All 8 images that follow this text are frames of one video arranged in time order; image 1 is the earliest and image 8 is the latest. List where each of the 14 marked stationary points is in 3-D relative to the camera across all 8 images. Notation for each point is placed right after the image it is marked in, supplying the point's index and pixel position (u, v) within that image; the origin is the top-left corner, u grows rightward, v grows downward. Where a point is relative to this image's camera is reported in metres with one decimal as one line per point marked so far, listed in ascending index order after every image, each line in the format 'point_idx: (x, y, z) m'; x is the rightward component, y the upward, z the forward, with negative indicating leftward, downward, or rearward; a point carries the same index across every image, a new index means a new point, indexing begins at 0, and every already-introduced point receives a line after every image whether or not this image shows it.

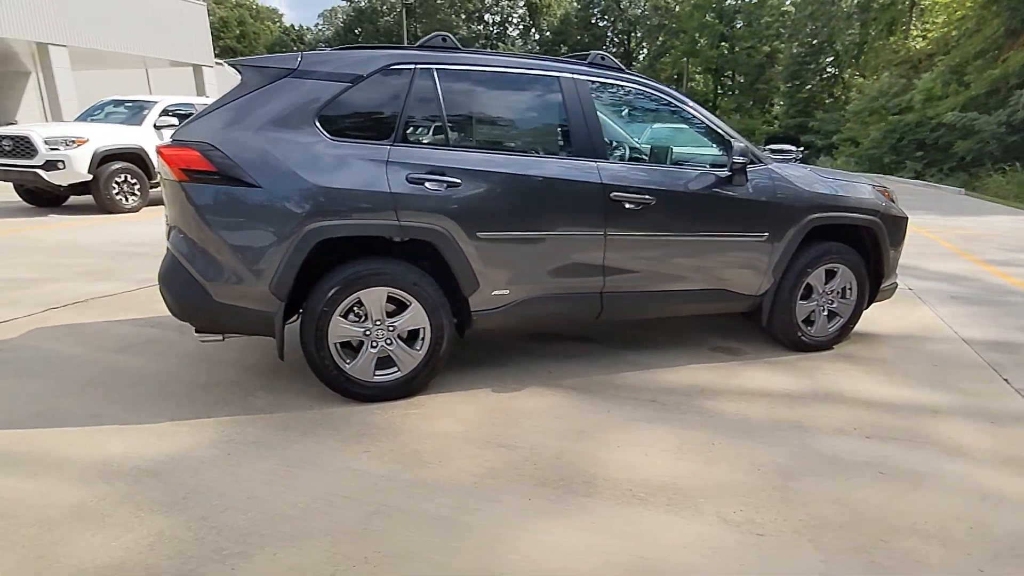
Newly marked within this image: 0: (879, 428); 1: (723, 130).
0: (+1.9, -0.7, +3.3) m
1: (+1.3, +1.0, +4.1) m
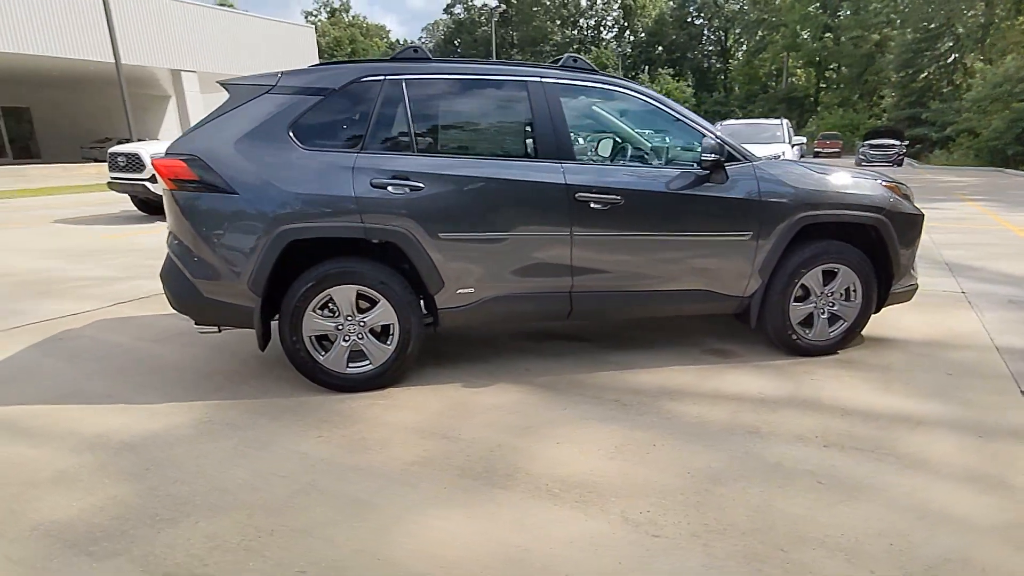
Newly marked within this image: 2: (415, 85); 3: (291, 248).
0: (+1.6, -0.7, +3.1) m
1: (+1.1, +1.0, +4.0) m
2: (-0.6, +1.2, +3.8) m
3: (-1.3, +0.2, +3.6) m
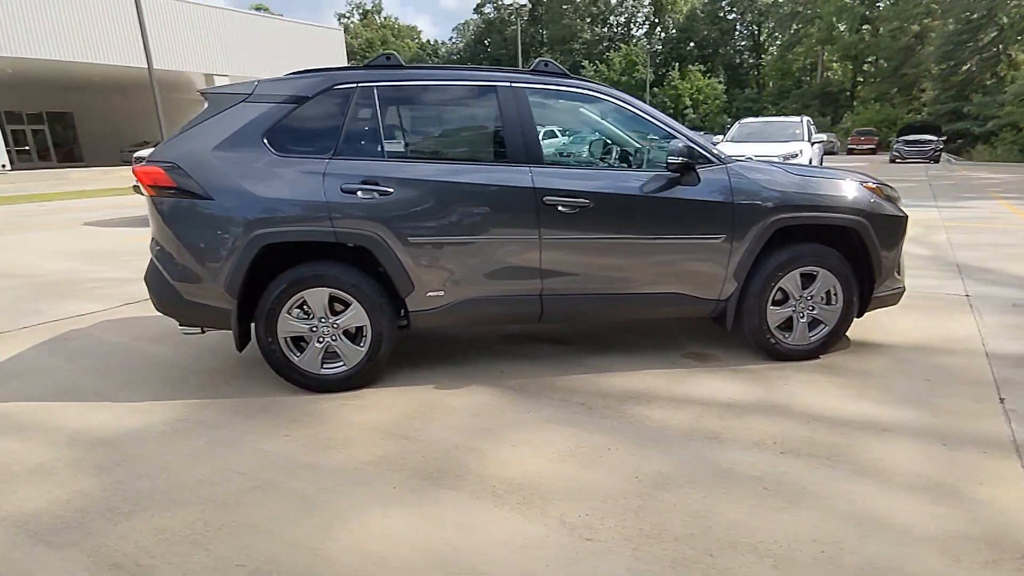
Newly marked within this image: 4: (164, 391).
0: (+1.4, -0.8, +3.1) m
1: (+0.9, +1.0, +4.0) m
2: (-0.8, +1.2, +3.8) m
3: (-1.5, +0.2, +3.7) m
4: (-2.2, -0.7, +4.0) m
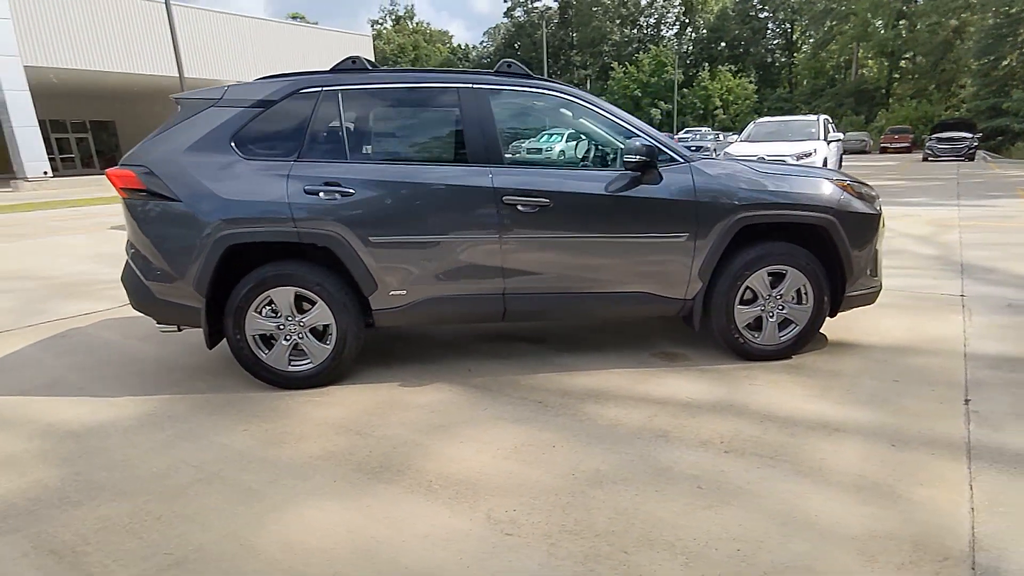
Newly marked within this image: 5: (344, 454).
0: (+1.2, -0.7, +3.1) m
1: (+0.7, +1.0, +4.0) m
2: (-1.0, +1.2, +3.9) m
3: (-1.7, +0.2, +3.9) m
4: (-2.4, -0.7, +4.2) m
5: (-0.8, -0.8, +3.2) m
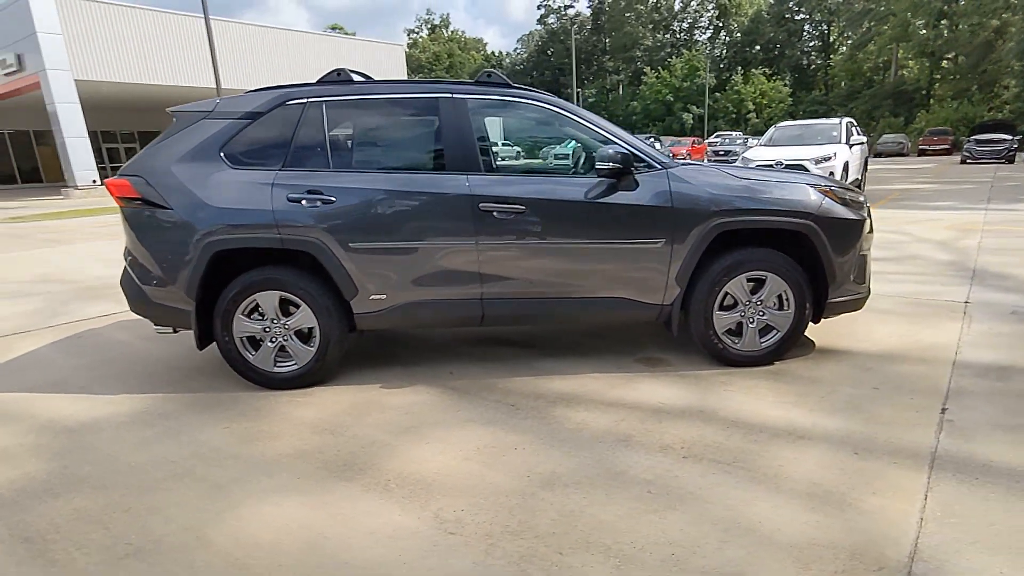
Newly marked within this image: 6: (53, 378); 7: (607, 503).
0: (+1.0, -0.8, +3.0) m
1: (+0.6, +1.0, +4.0) m
2: (-1.1, +1.2, +4.0) m
3: (-1.8, +0.2, +4.0) m
4: (-2.6, -0.7, +4.4) m
5: (-1.0, -0.8, +3.3) m
6: (-3.3, -0.7, +4.6) m
7: (+0.4, -0.9, +2.7) m
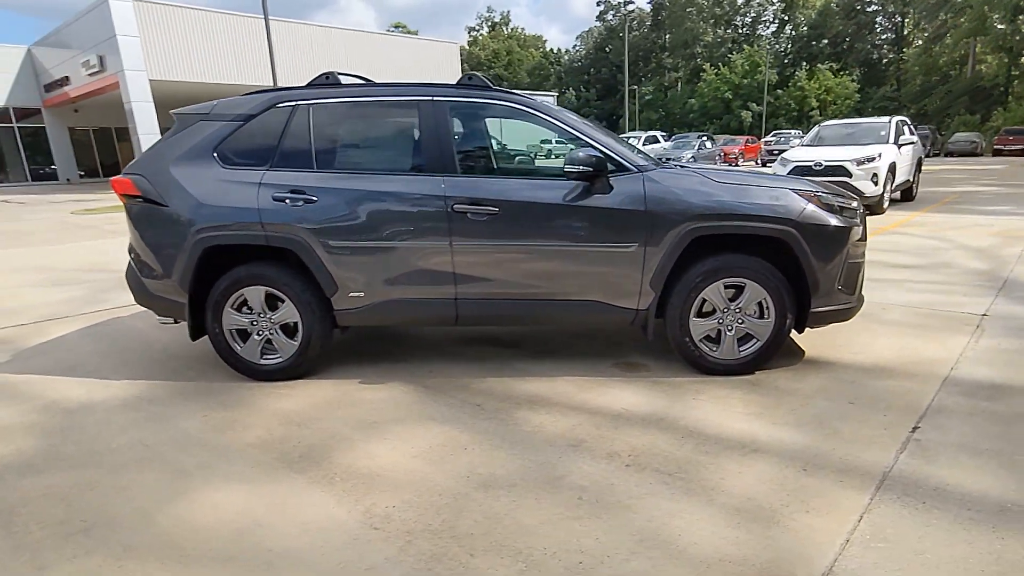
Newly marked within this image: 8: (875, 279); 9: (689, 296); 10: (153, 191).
0: (+0.7, -0.8, +3.0) m
1: (+0.4, +1.0, +4.0) m
2: (-1.3, +1.2, +4.2) m
3: (-2.0, +0.2, +4.2) m
4: (-2.7, -0.6, +4.6) m
5: (-1.3, -0.8, +3.4) m
6: (-3.4, -0.6, +4.9) m
7: (+0.1, -0.9, +2.7) m
8: (+3.5, +0.1, +6.1) m
9: (+1.1, -0.1, +3.9) m
10: (-2.4, +0.6, +4.2) m
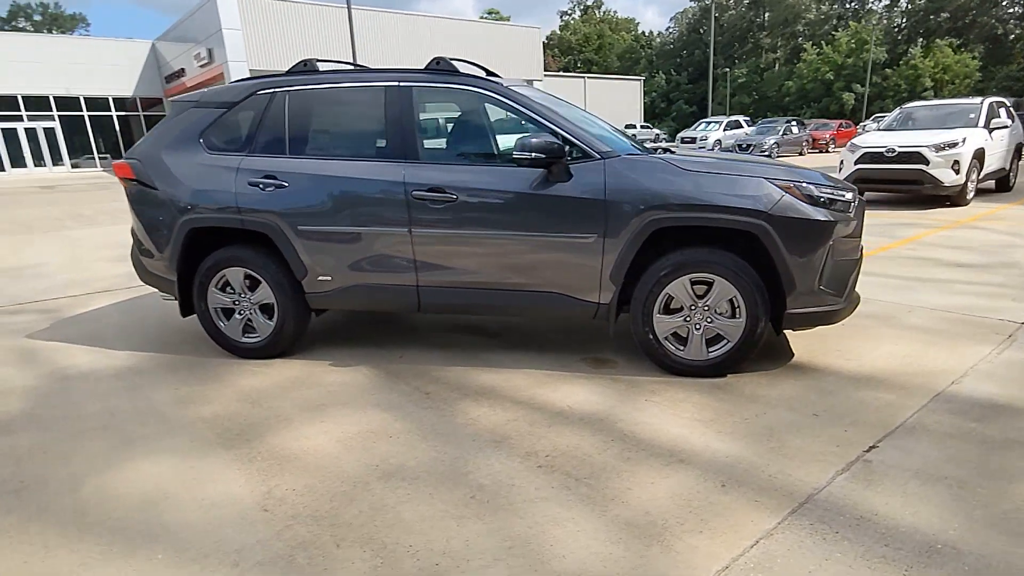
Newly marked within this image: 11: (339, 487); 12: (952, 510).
0: (+0.3, -0.8, +2.8) m
1: (+0.2, +1.0, +3.8) m
2: (-1.4, +1.3, +4.2) m
3: (-2.2, +0.4, +4.4) m
4: (-2.8, -0.4, +4.9) m
5: (-1.6, -0.7, +3.5) m
6: (-3.5, -0.4, +5.3) m
7: (-0.4, -0.9, +2.6) m
8: (+3.5, +0.1, +5.5) m
9: (+0.8, 0.0, +3.6) m
10: (-2.5, +0.8, +4.4) m
11: (-0.7, -0.9, +2.7) m
12: (+1.6, -0.8, +2.3) m
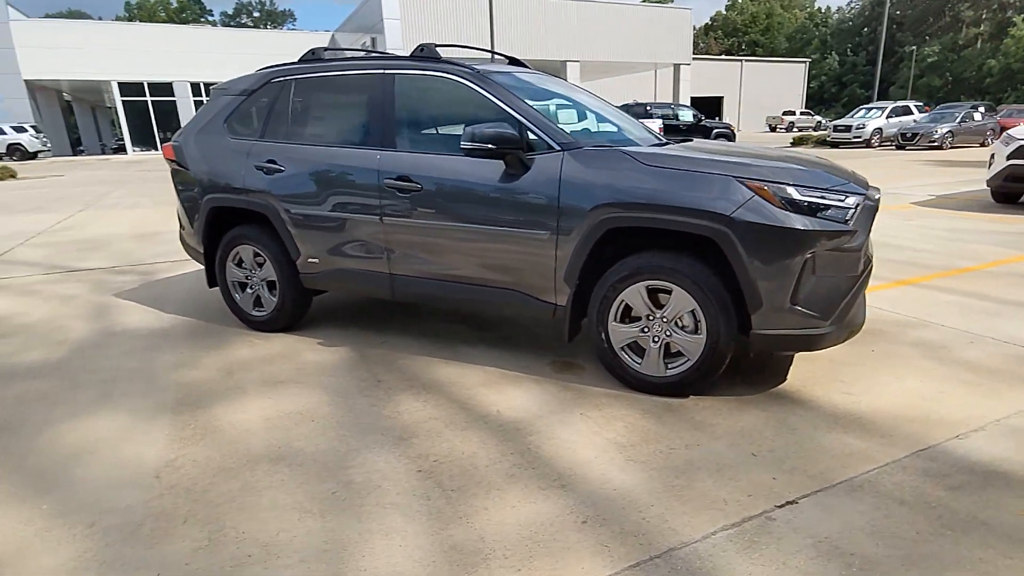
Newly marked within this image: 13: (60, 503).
0: (-0.2, -0.8, +2.7) m
1: (0.0, +1.0, +3.6) m
2: (-1.4, +1.4, +4.4) m
3: (-2.2, +0.6, +4.7) m
4: (-2.8, -0.2, +5.4) m
5: (-1.9, -0.6, +3.8) m
6: (-3.3, -0.1, +6.0) m
7: (-0.9, -0.8, +2.6) m
8: (+3.6, -0.1, +4.5) m
9: (+0.5, 0.0, +3.3) m
10: (-2.5, +1.0, +4.8) m
11: (-1.3, -0.8, +2.8) m
12: (+1.0, -0.9, +1.9) m
13: (-1.8, -0.9, +2.6) m
